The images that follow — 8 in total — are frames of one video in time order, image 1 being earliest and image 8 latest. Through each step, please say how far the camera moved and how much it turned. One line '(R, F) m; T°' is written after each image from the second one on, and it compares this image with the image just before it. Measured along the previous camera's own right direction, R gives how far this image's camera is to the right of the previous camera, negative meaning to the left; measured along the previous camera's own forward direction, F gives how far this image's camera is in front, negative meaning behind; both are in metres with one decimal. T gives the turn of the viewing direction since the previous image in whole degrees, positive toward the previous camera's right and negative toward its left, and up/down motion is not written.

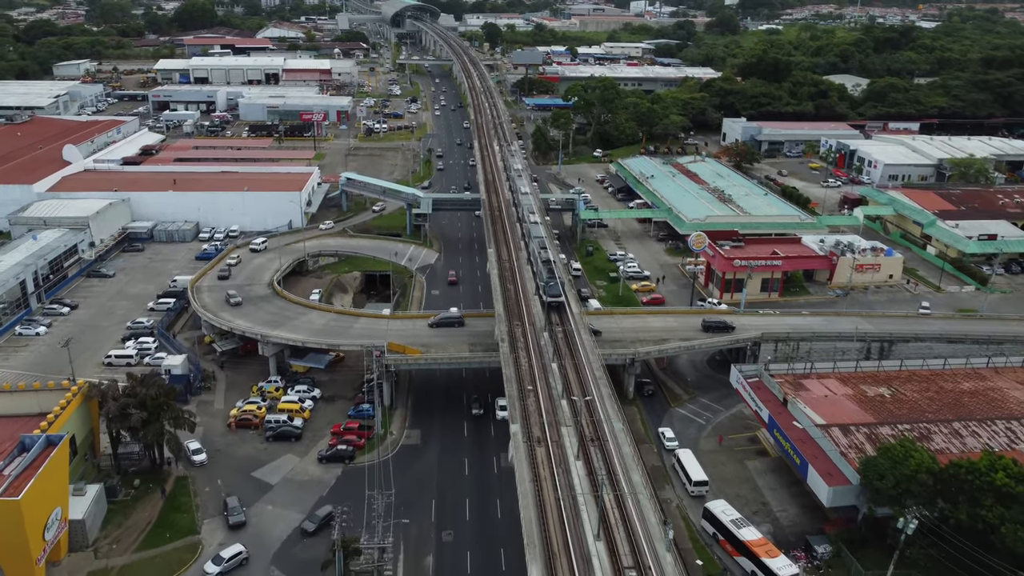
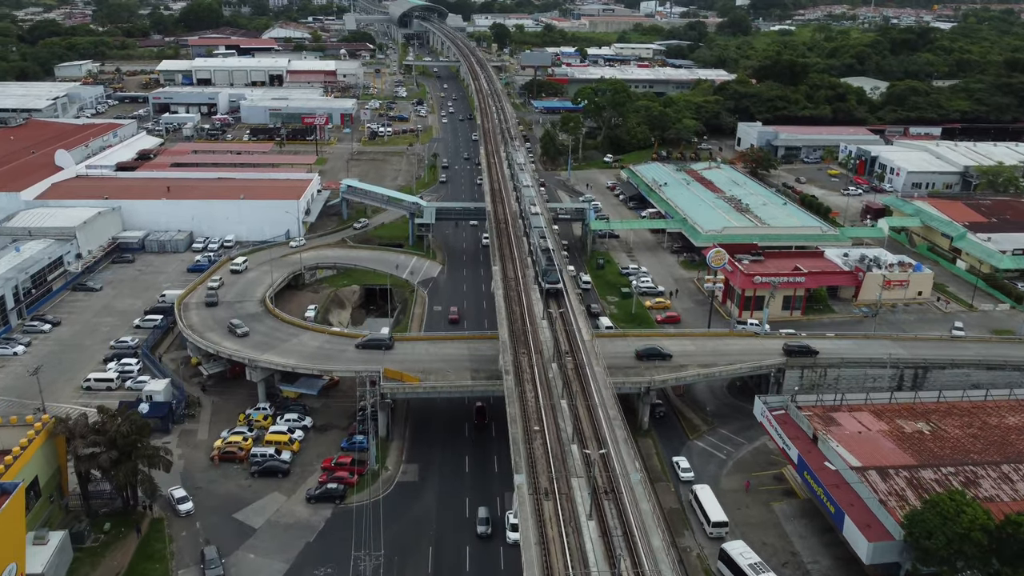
(+0.1, +1.7) m; -1°
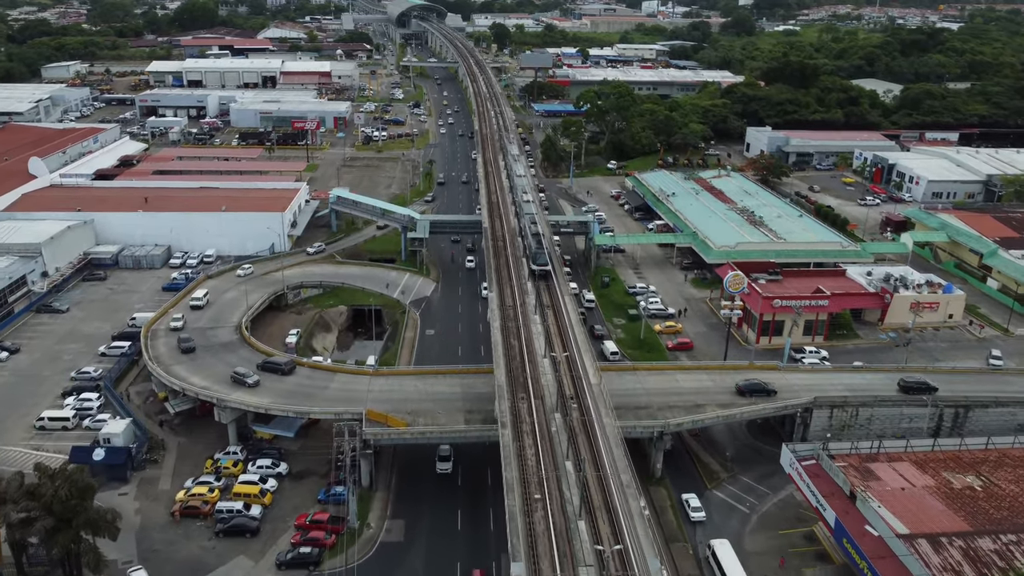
(+0.1, +2.3) m; 0°
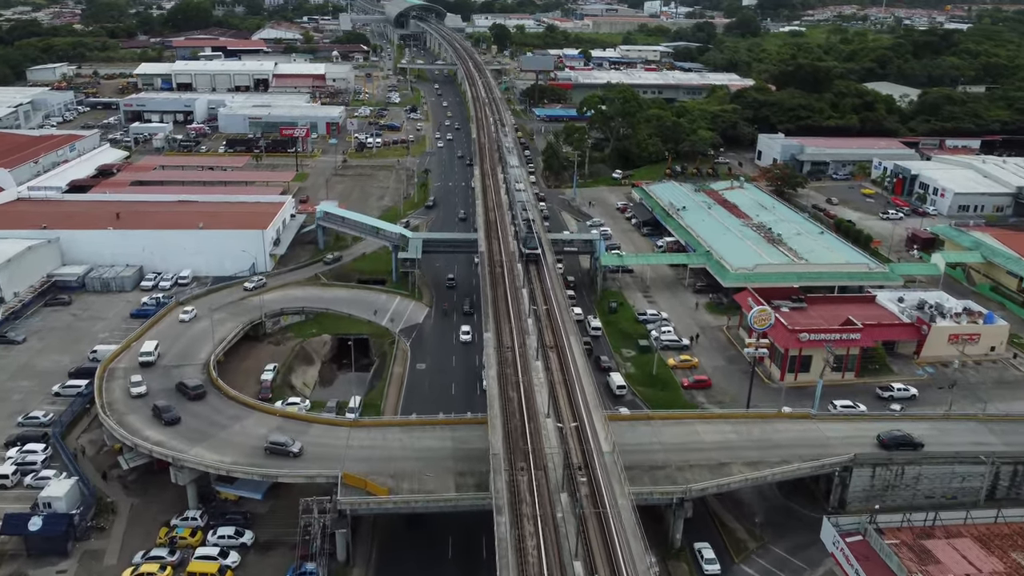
(+0.1, +2.6) m; 0°
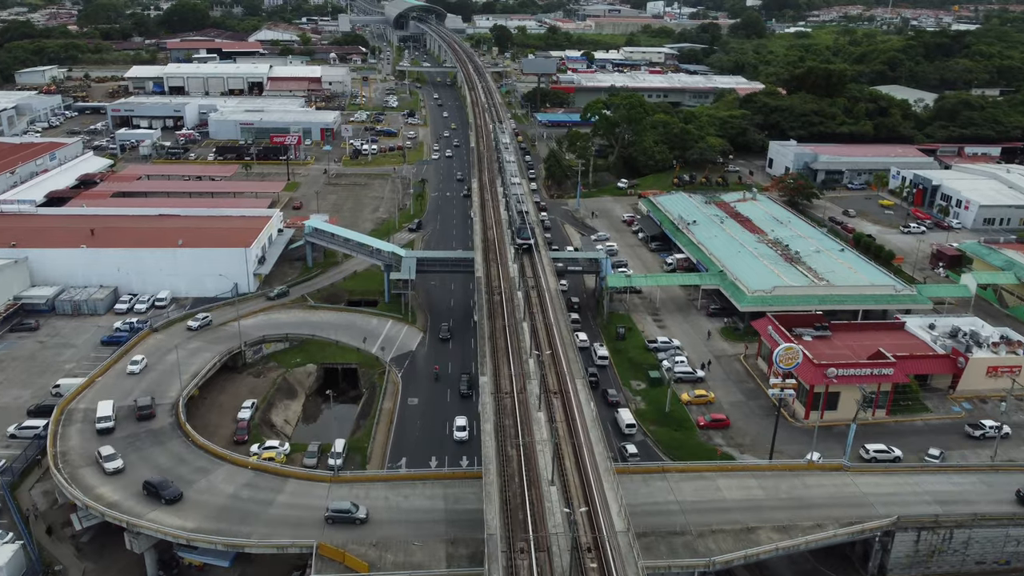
(+0.1, +2.1) m; 0°
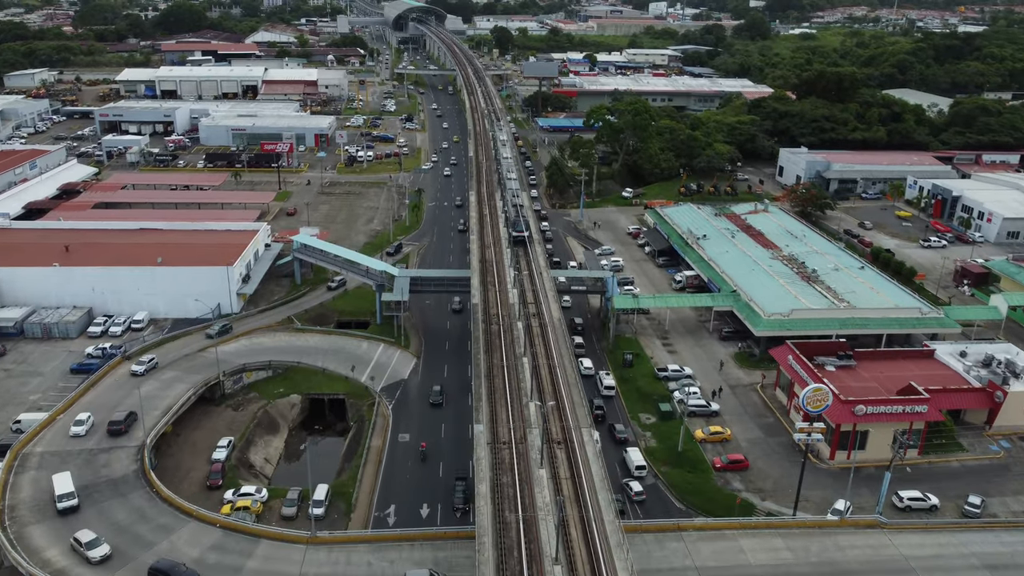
(+0.1, +1.9) m; 0°
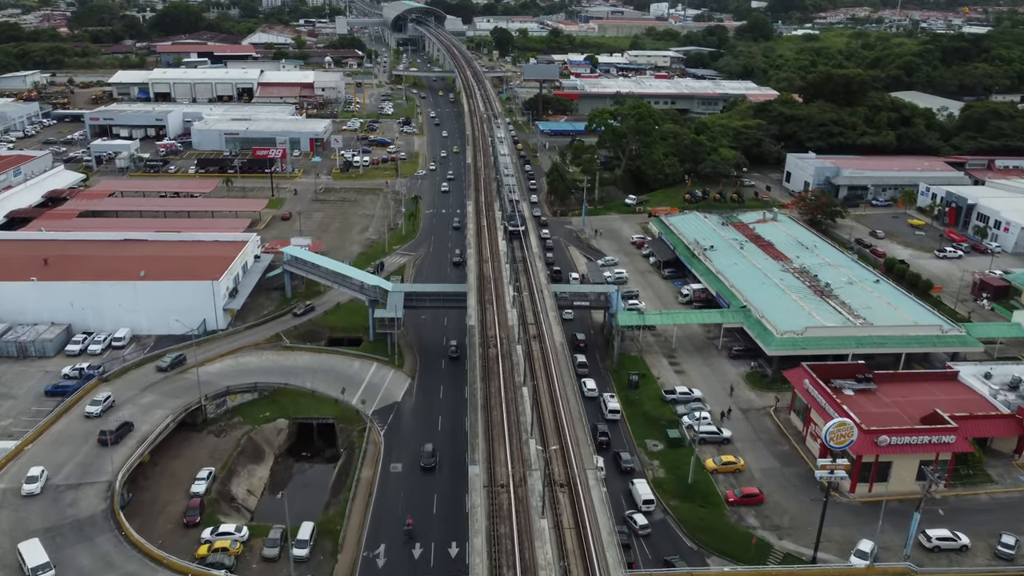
(0.0, +1.3) m; 0°
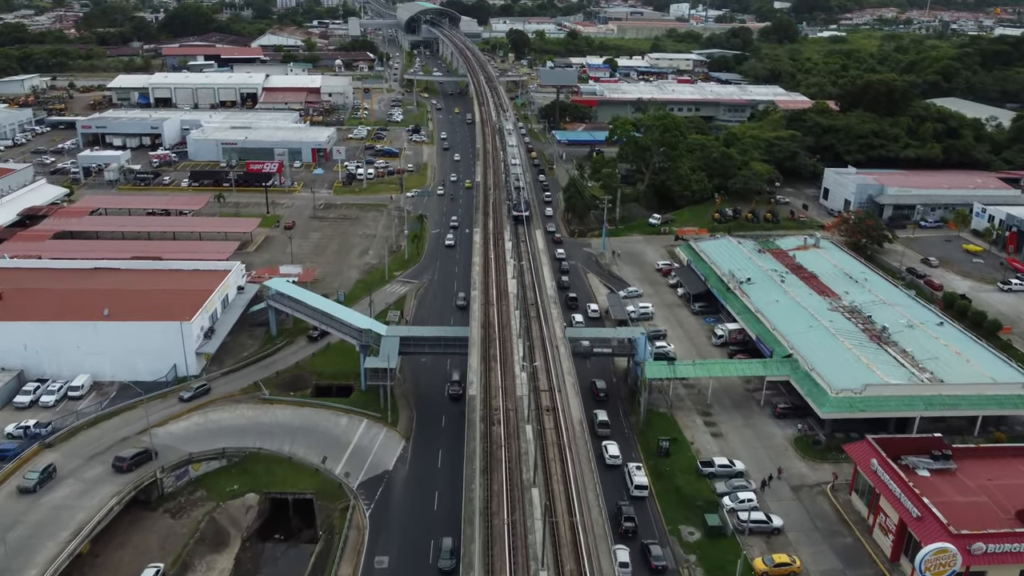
(+0.1, +3.5) m; -1°
